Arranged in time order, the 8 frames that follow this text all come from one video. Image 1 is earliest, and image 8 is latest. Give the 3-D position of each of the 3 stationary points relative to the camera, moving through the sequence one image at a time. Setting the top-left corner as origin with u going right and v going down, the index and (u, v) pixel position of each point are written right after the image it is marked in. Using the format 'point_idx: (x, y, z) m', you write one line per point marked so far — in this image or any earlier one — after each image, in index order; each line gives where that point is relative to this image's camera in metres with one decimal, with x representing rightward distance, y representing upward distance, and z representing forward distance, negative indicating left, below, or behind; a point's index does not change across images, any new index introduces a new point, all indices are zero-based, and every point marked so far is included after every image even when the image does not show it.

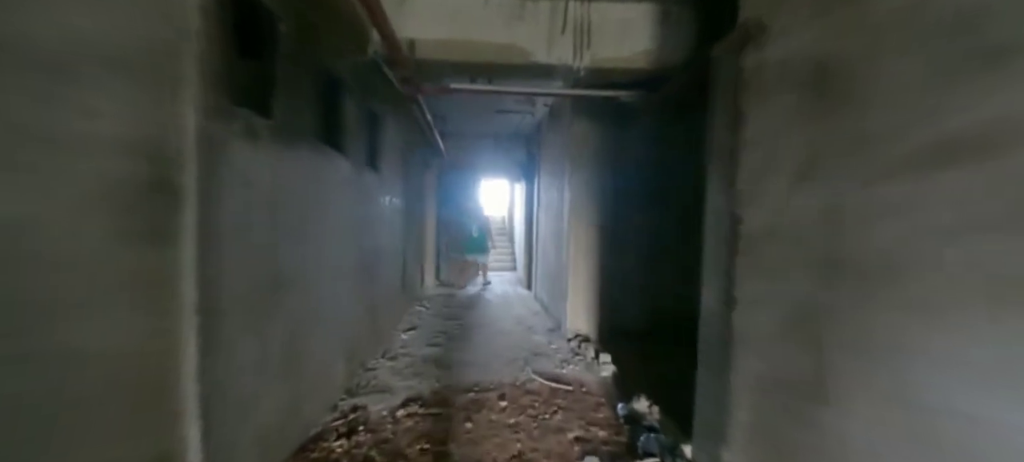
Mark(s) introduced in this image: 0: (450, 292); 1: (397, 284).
0: (-0.9, -0.9, +5.5) m
1: (-1.1, -0.5, +3.6) m
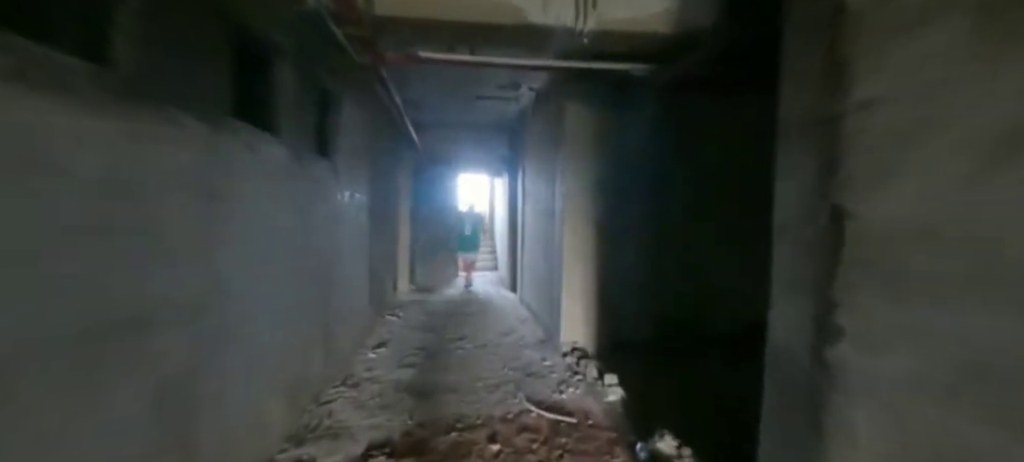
0: (-1.1, -0.9, +5.0) m
1: (-1.2, -0.5, +3.1) m
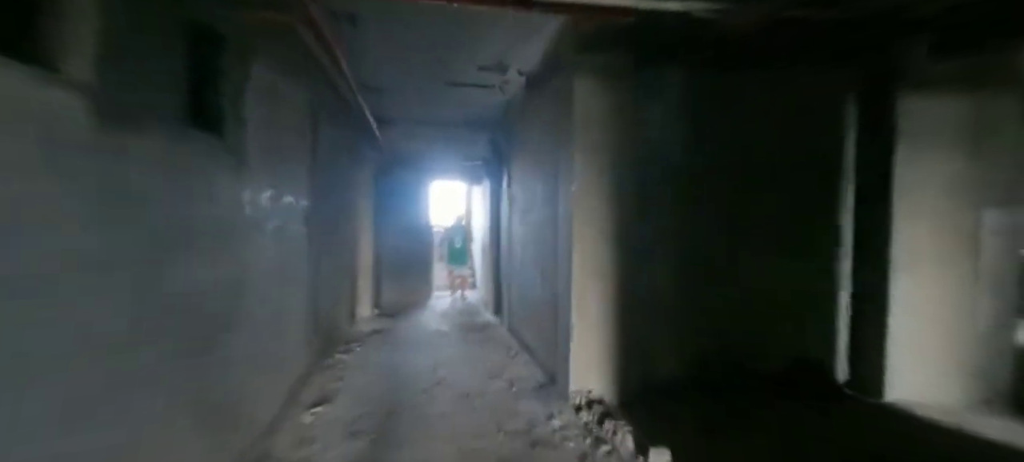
0: (-1.3, -1.0, +4.2) m
1: (-1.3, -0.6, +2.3) m
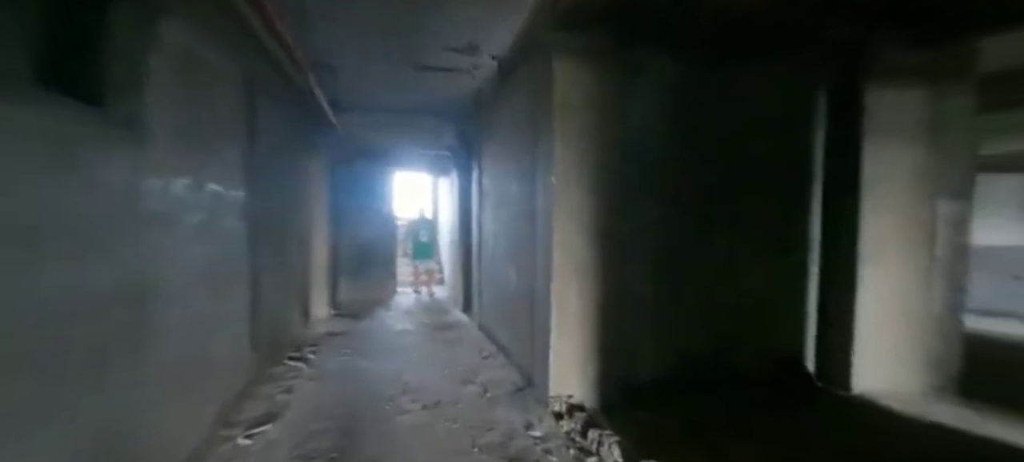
0: (-1.6, -0.9, +3.9) m
1: (-1.4, -0.6, +2.0) m
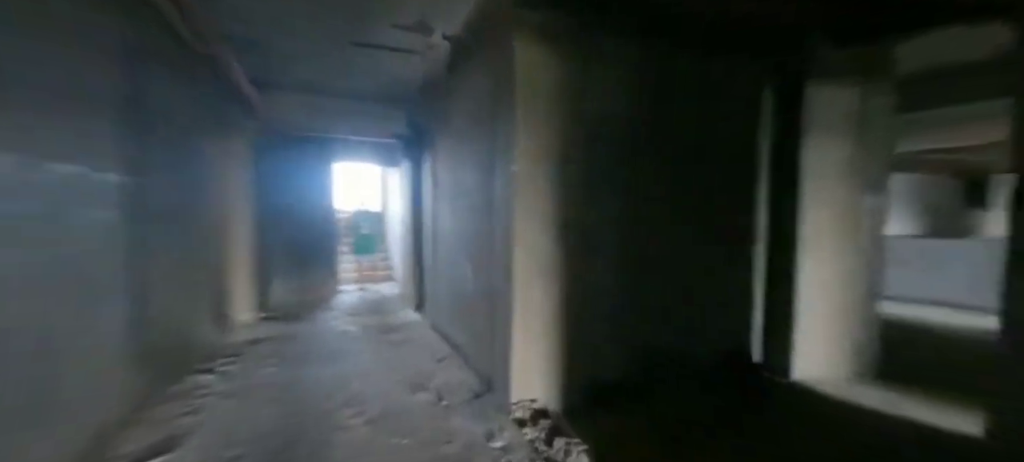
0: (-2.0, -0.9, +3.6) m
1: (-1.6, -0.5, +1.7) m
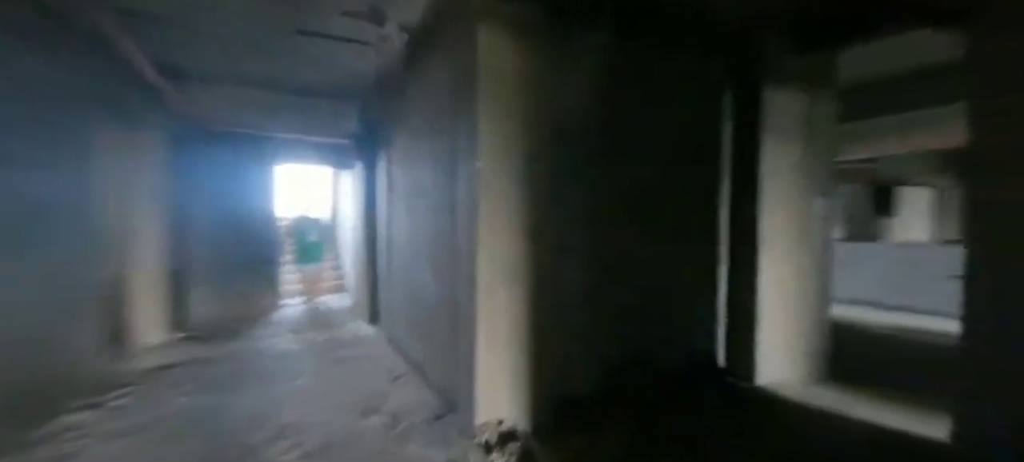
0: (-2.3, -0.9, +3.2) m
1: (-1.7, -0.5, +1.4) m
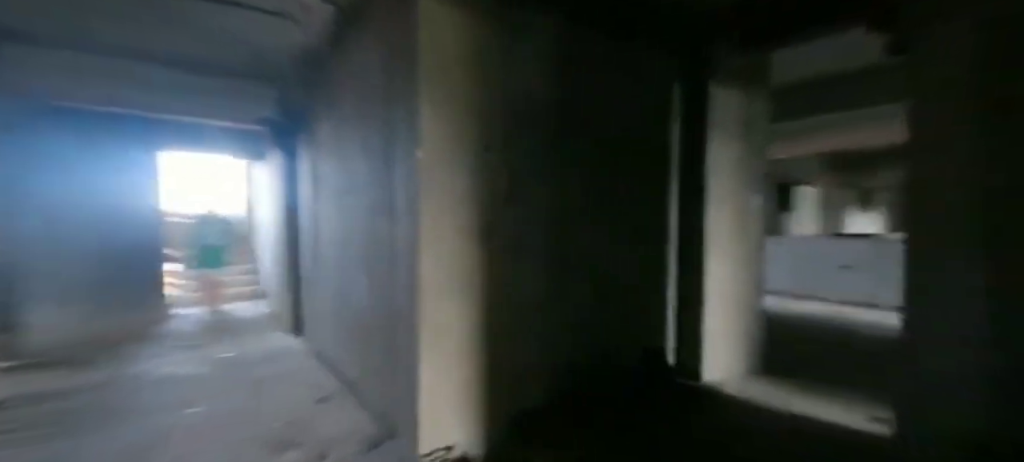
0: (-2.7, -0.9, +2.6) m
1: (-1.8, -0.5, +0.9) m
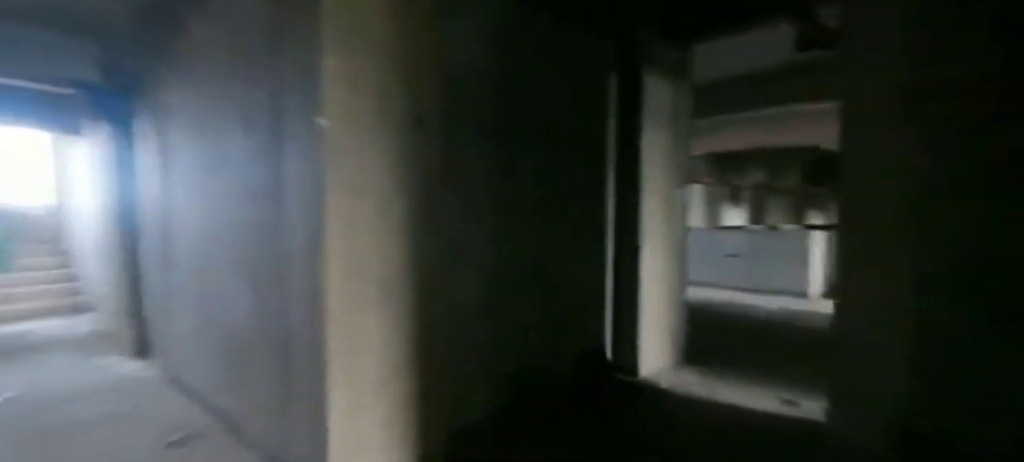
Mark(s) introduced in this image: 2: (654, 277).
0: (-3.1, -0.9, +1.7) m
1: (-1.8, -0.5, +0.2) m
2: (+1.0, -0.3, +2.7) m
